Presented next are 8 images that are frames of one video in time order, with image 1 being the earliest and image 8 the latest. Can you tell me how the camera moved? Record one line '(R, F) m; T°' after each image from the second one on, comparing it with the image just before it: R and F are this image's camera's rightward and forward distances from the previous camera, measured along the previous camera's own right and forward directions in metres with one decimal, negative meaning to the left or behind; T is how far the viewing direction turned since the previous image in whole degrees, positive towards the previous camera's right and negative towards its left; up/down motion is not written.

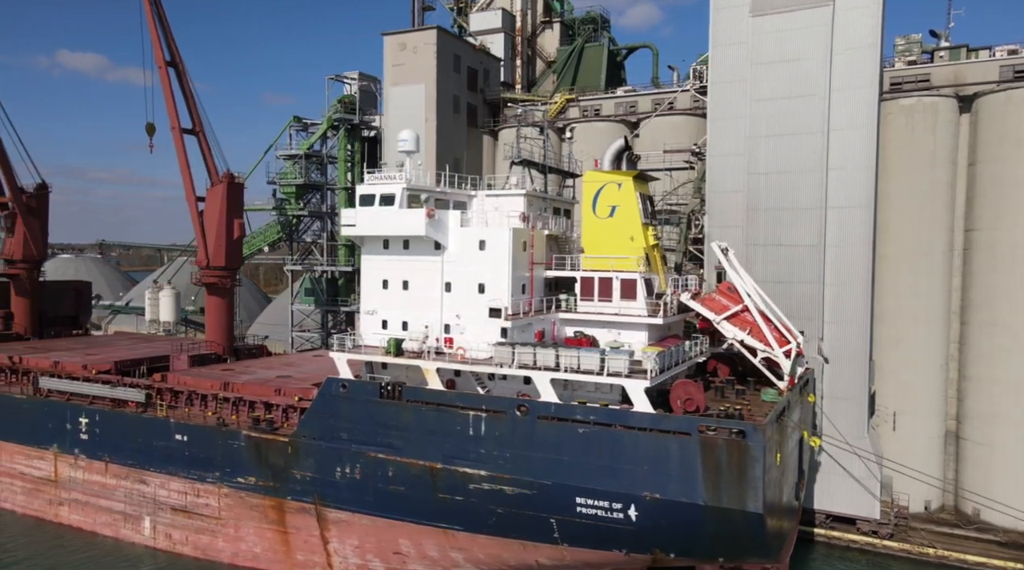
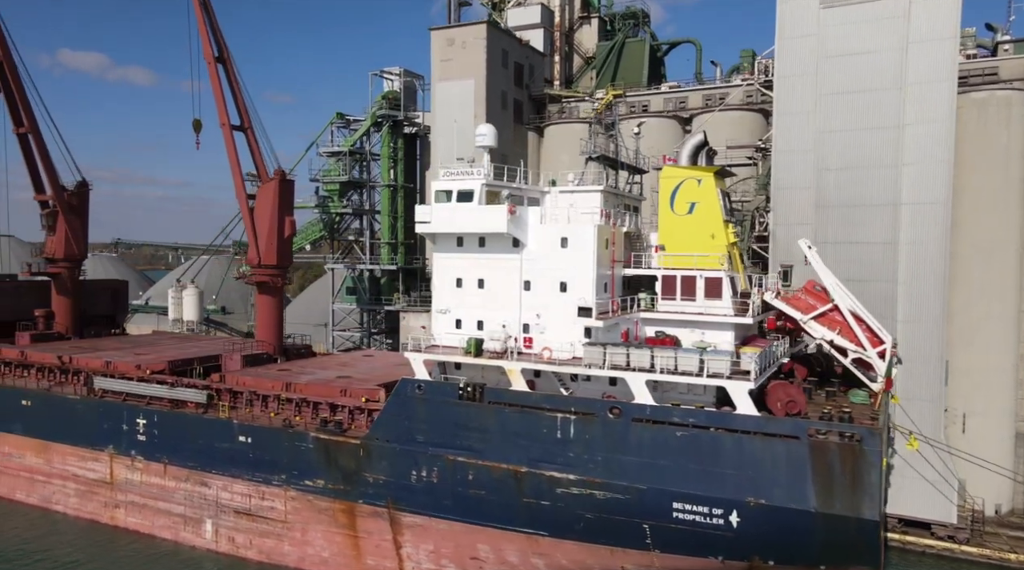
(-1.4, +0.4) m; 0°
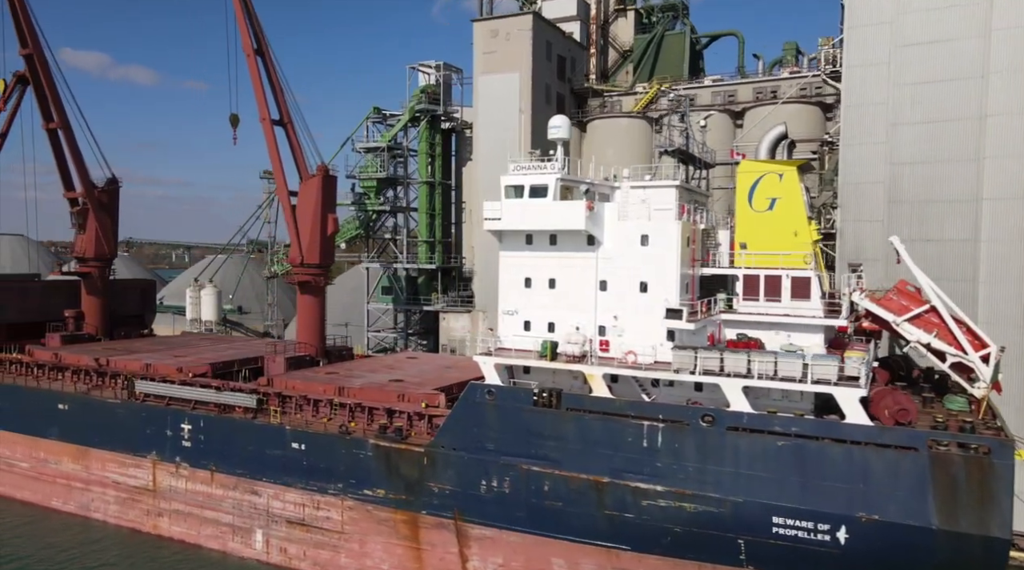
(-1.2, +0.8) m; 0°
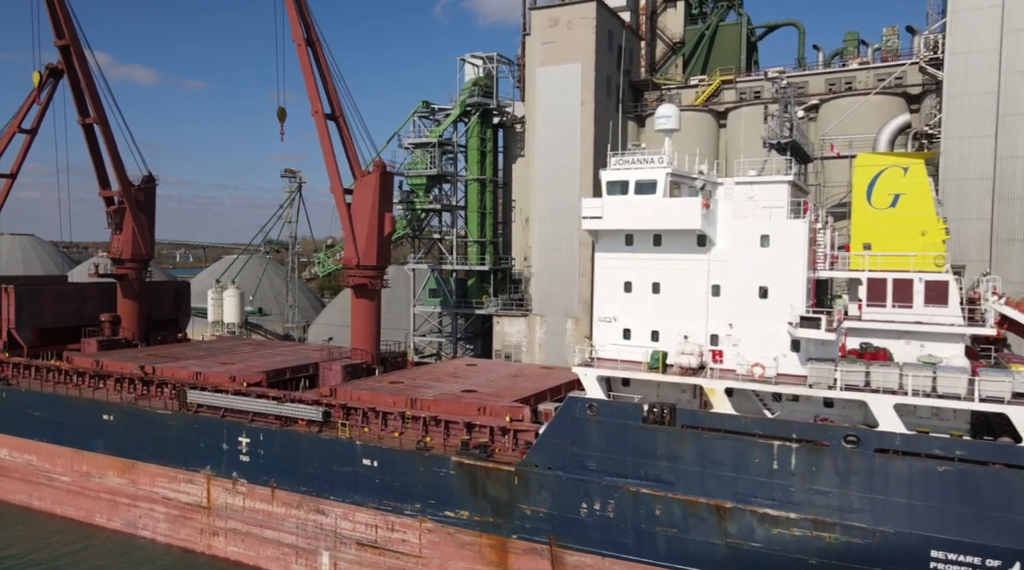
(-1.5, +1.3) m; 0°
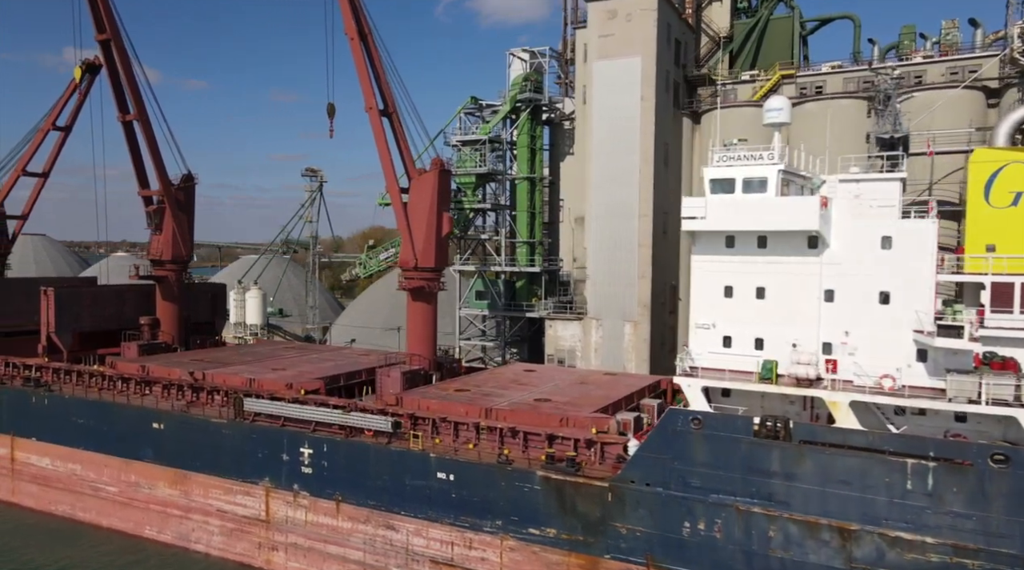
(-1.4, +0.8) m; 0°
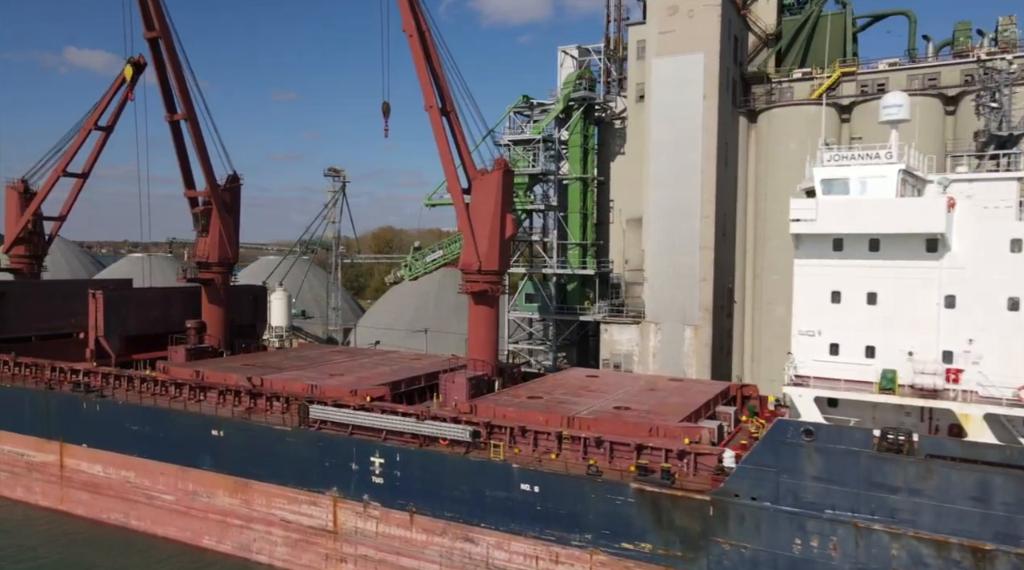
(-1.4, +0.5) m; 0°
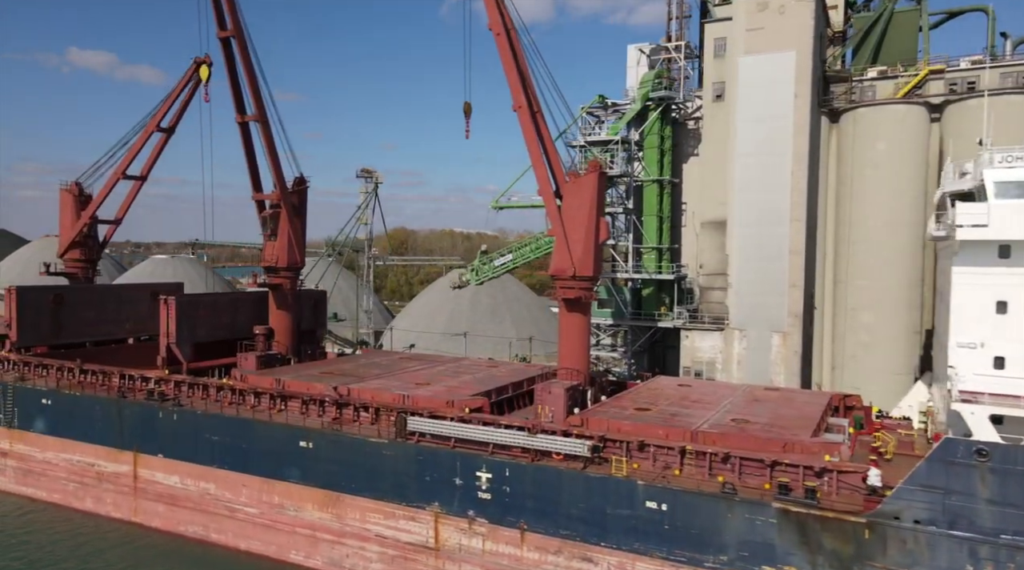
(-1.9, +0.7) m; -1°
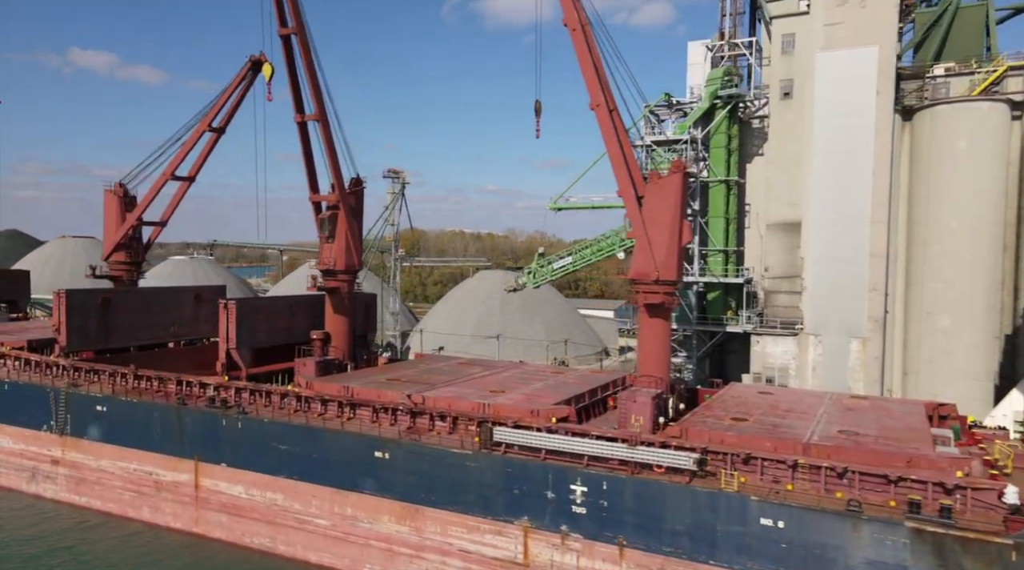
(-1.6, +0.7) m; -1°
